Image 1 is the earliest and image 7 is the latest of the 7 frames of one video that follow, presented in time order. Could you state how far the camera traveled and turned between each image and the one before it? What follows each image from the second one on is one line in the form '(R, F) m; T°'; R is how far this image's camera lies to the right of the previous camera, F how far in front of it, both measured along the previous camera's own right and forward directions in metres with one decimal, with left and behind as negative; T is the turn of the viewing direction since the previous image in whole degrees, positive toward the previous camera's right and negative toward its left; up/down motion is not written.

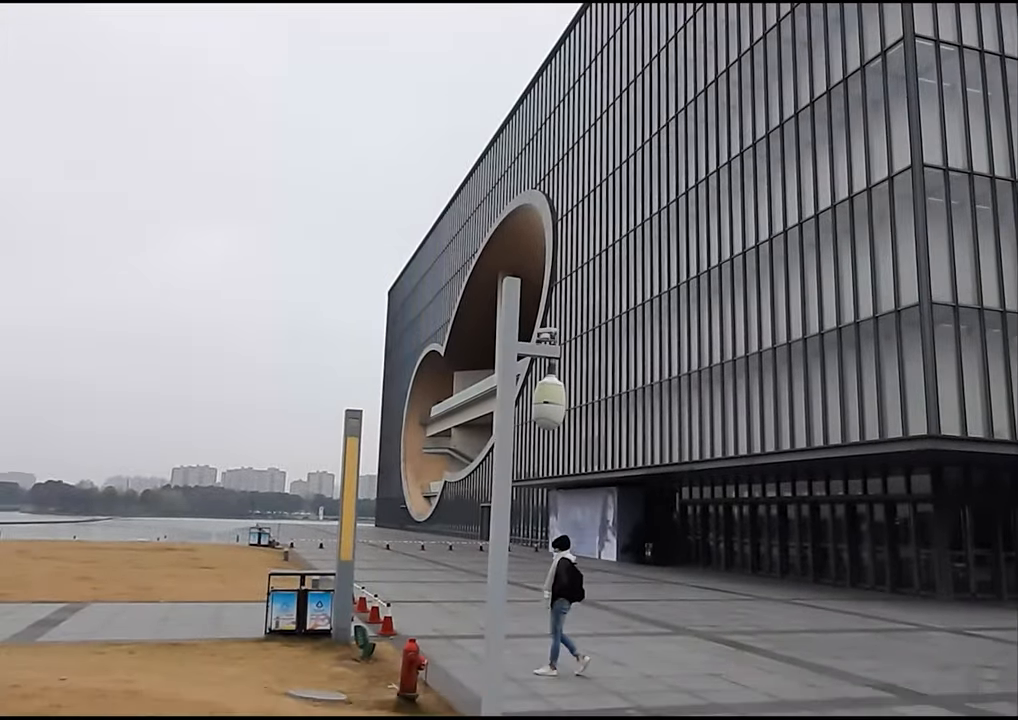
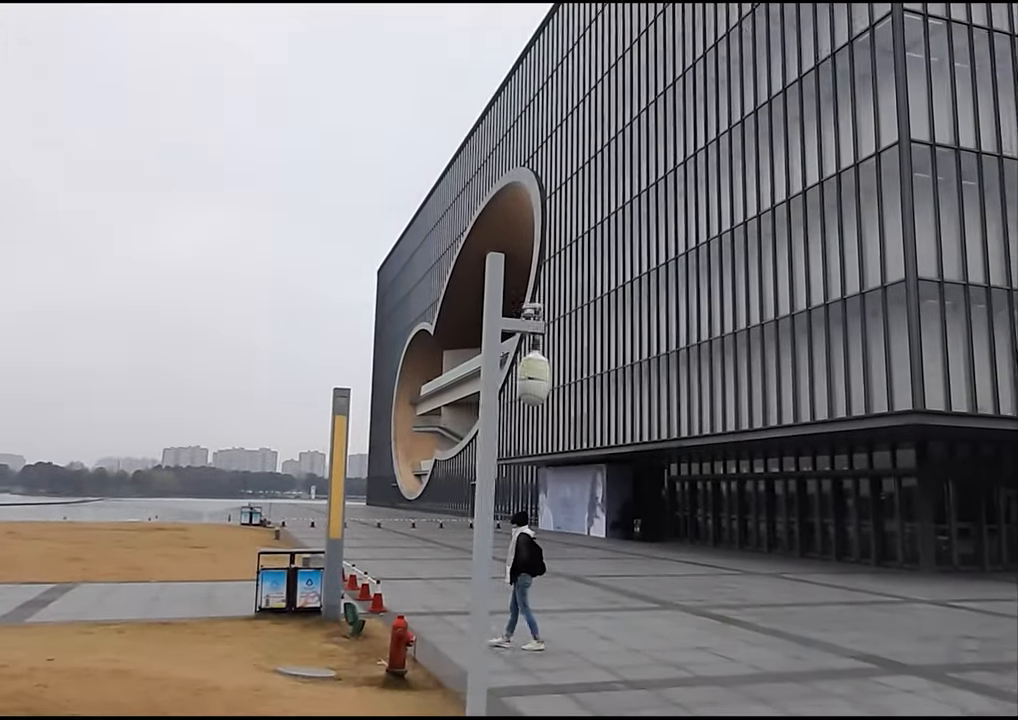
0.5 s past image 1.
(+0.1, 0.0) m; +1°
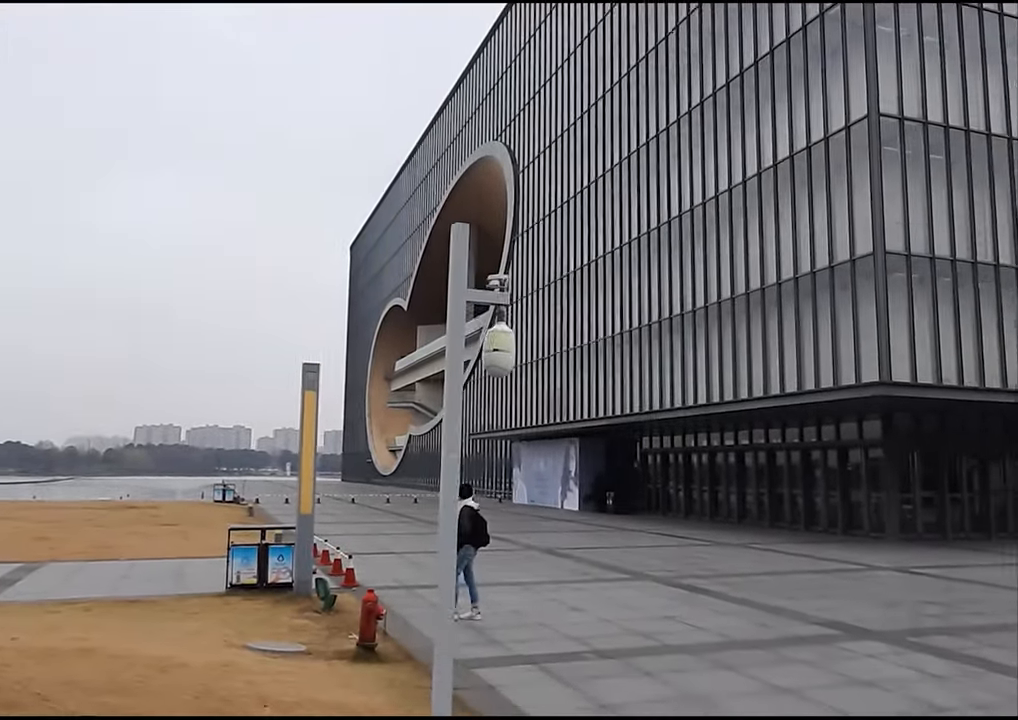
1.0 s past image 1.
(+0.1, 0.0) m; +2°
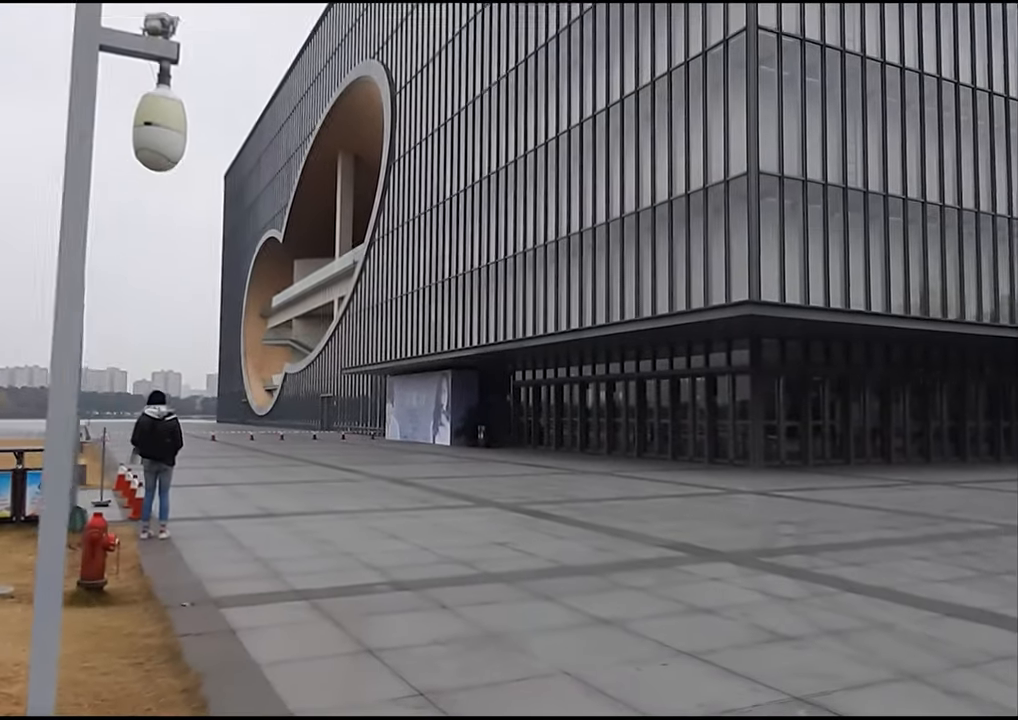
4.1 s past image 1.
(+0.9, +1.6) m; +8°
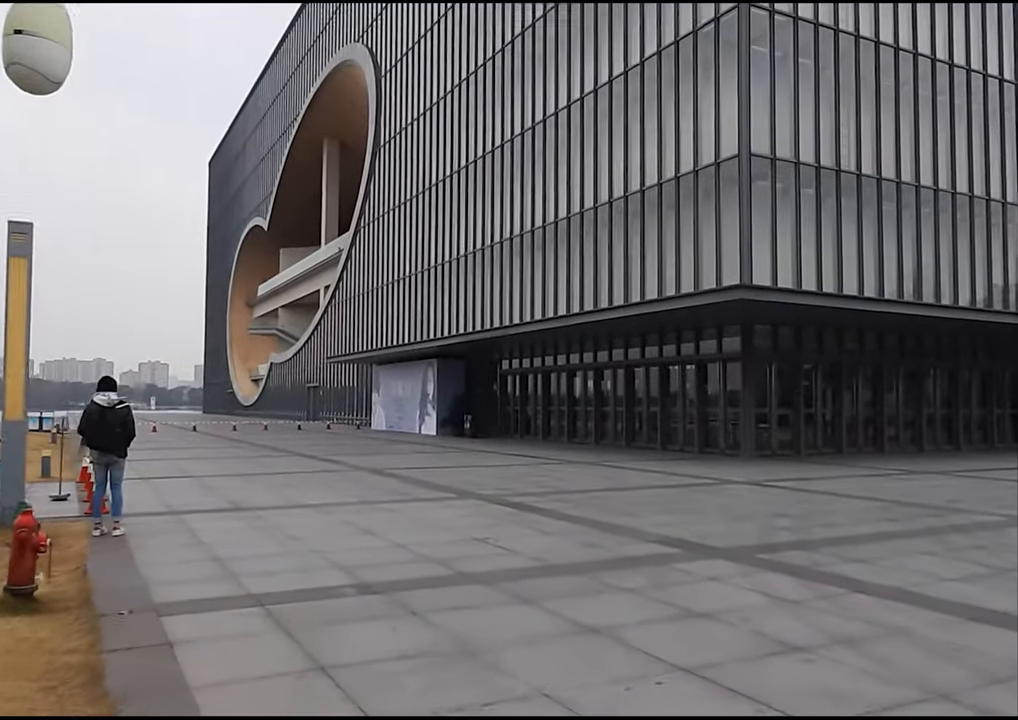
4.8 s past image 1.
(+0.1, +0.6) m; +1°
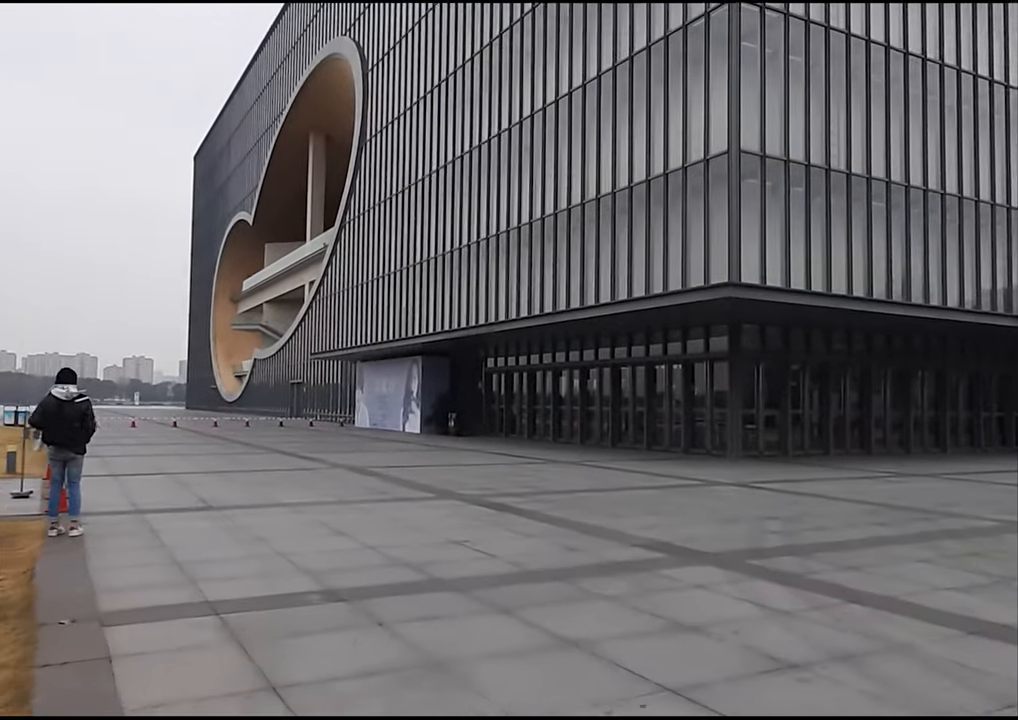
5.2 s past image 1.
(+0.1, +0.4) m; +1°
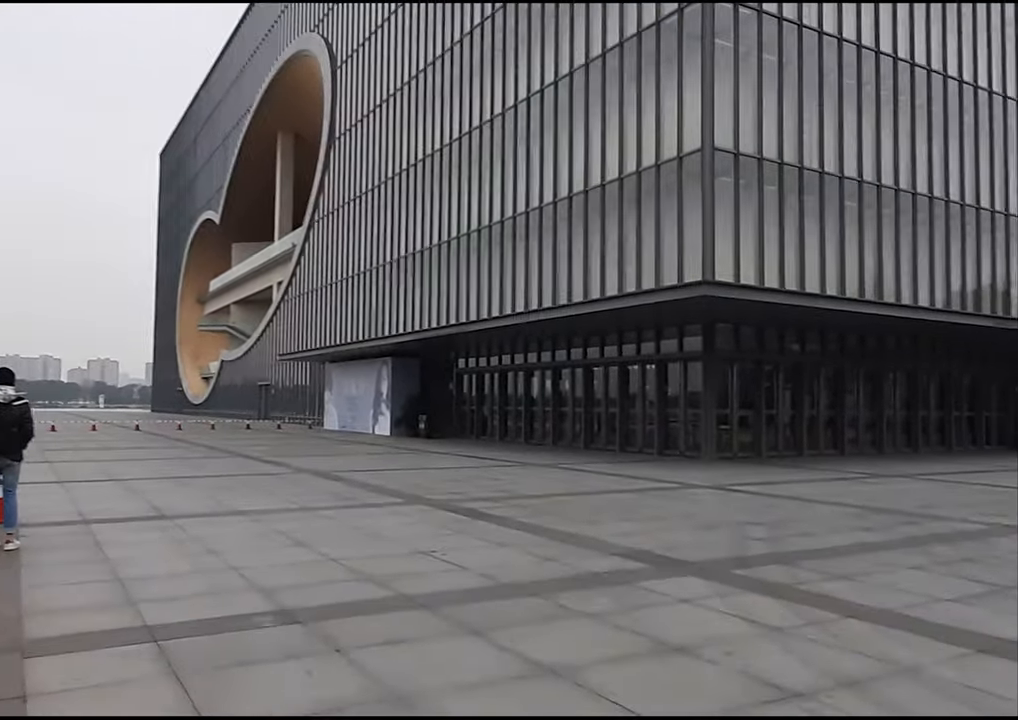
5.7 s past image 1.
(0.0, +0.5) m; +2°
